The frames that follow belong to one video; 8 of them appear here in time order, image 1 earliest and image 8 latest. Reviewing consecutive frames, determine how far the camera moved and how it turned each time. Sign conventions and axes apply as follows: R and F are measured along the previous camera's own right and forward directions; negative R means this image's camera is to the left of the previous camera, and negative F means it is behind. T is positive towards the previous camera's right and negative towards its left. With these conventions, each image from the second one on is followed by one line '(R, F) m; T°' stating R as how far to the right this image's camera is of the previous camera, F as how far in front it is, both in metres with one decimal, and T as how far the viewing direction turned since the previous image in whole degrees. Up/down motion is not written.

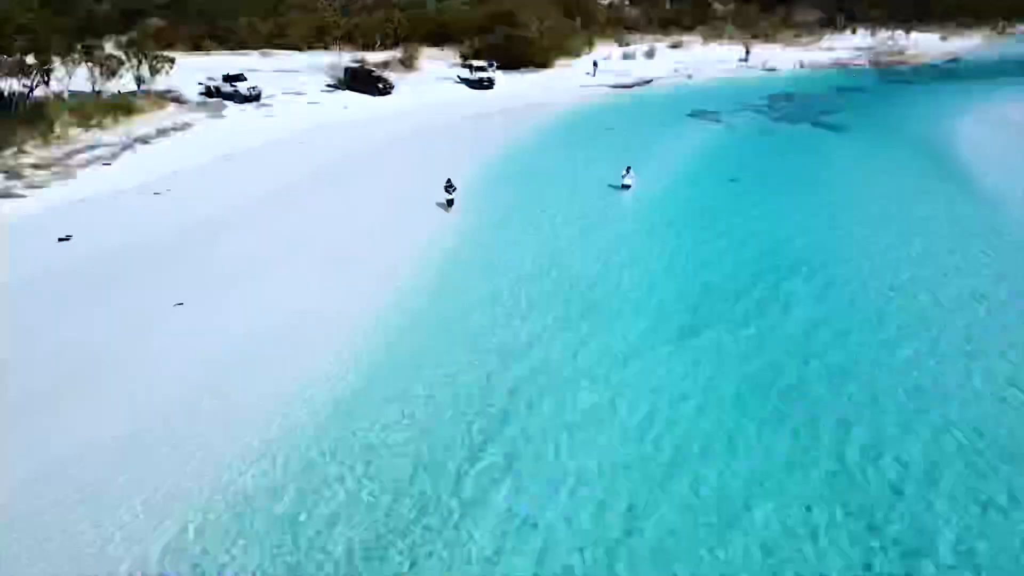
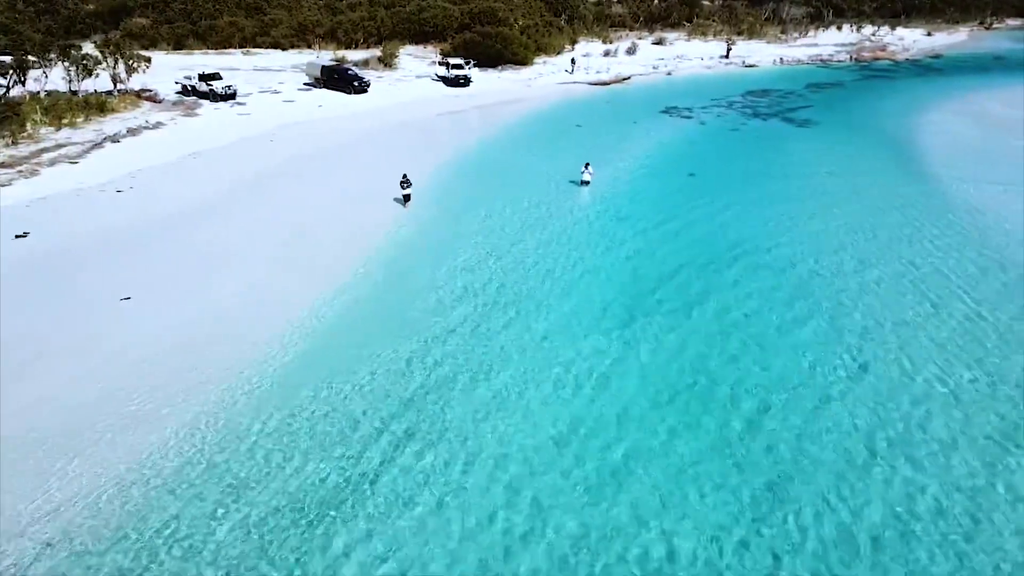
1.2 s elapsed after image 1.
(+1.0, -0.4) m; 0°
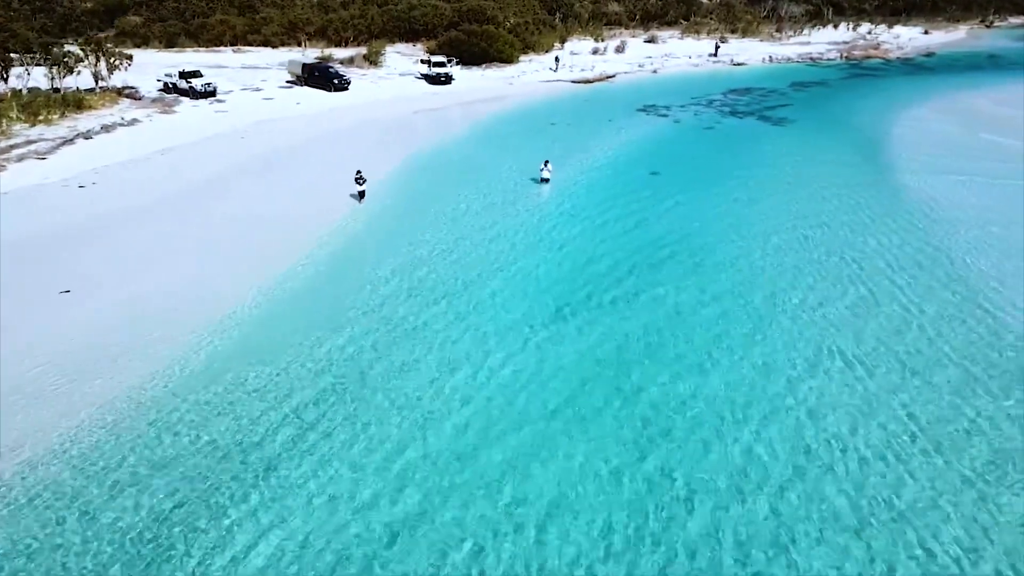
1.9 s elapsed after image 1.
(+1.4, -0.4) m; -1°
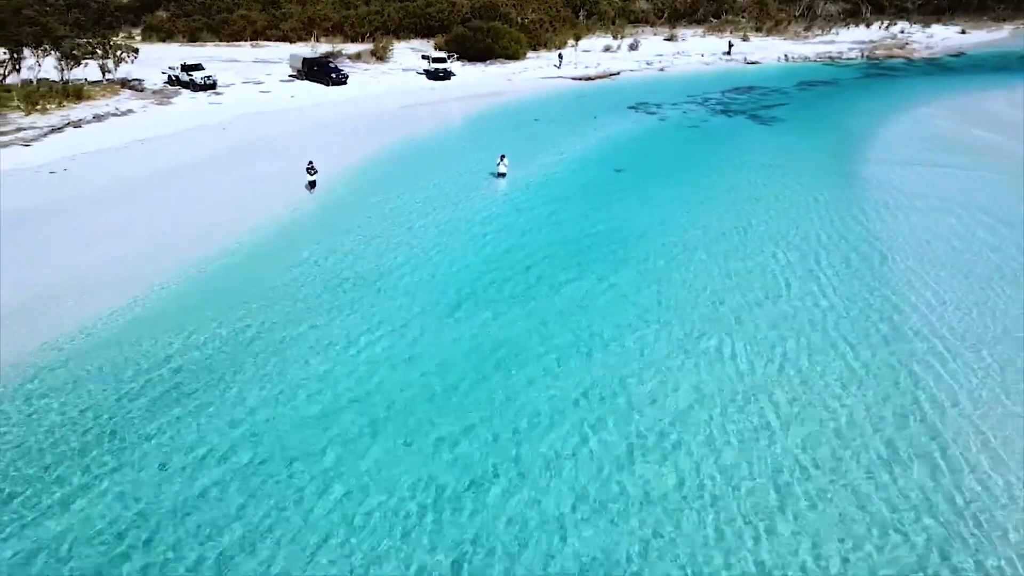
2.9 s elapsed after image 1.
(+2.7, -0.6) m; -3°
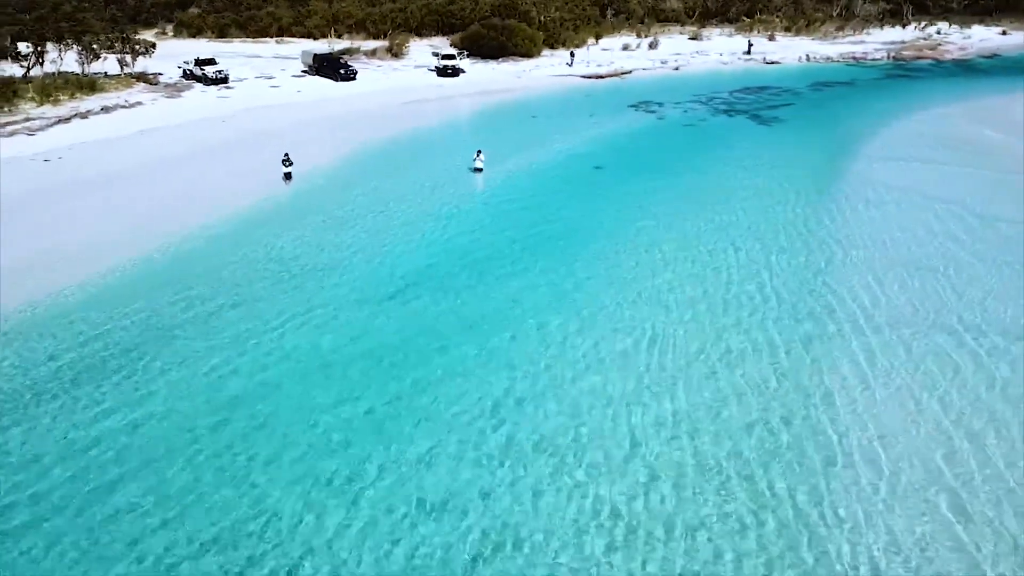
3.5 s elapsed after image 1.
(+2.0, -0.5) m; -3°
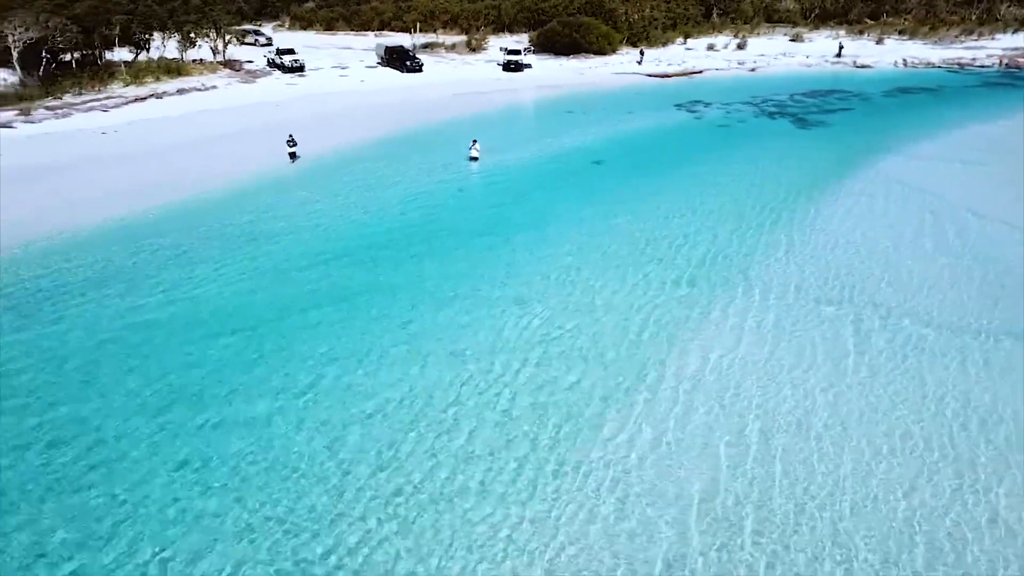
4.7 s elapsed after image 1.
(+4.6, -1.1) m; -10°
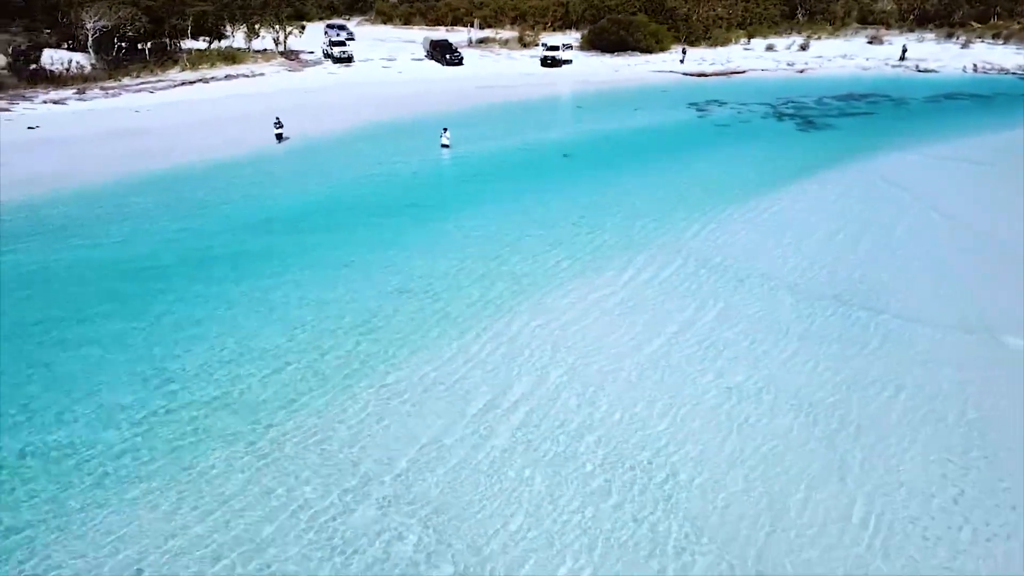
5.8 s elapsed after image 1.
(+5.2, -1.3) m; -8°
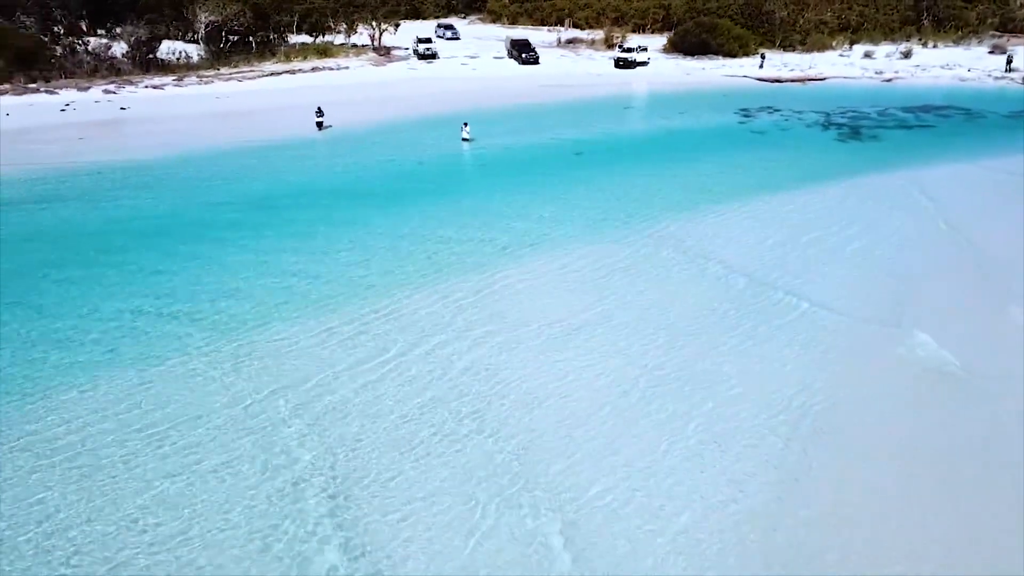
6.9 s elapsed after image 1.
(+4.7, -1.3) m; -10°
